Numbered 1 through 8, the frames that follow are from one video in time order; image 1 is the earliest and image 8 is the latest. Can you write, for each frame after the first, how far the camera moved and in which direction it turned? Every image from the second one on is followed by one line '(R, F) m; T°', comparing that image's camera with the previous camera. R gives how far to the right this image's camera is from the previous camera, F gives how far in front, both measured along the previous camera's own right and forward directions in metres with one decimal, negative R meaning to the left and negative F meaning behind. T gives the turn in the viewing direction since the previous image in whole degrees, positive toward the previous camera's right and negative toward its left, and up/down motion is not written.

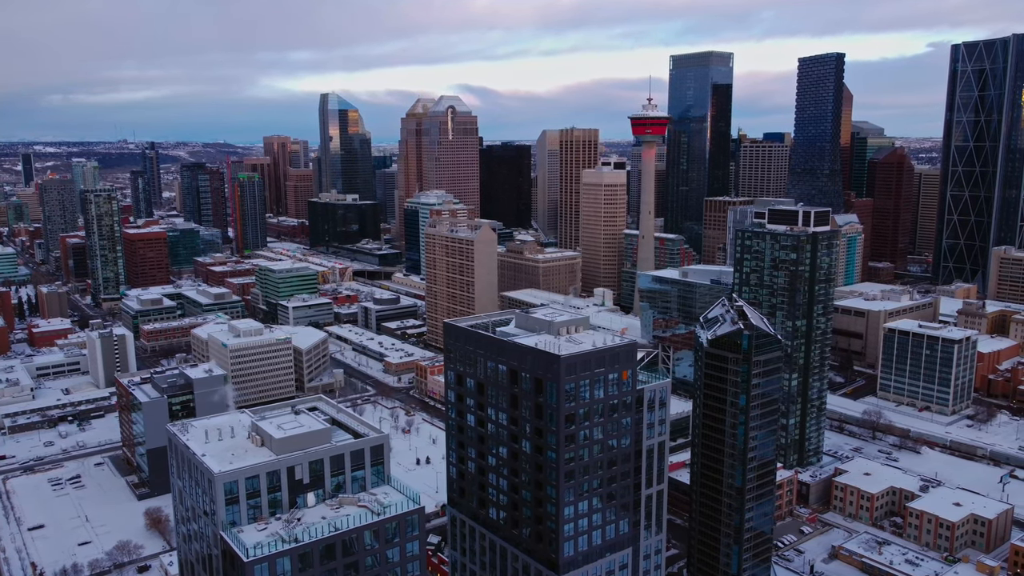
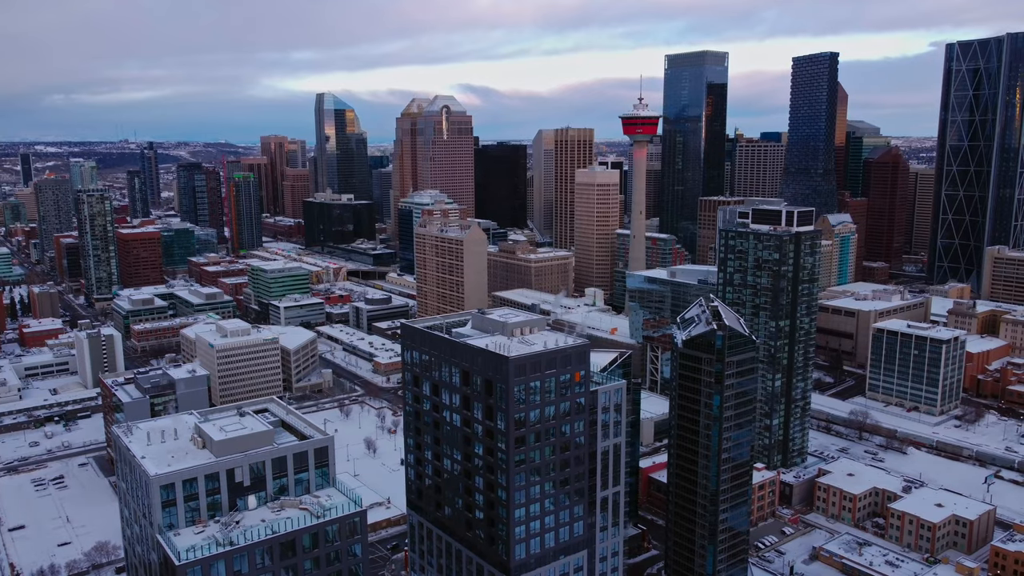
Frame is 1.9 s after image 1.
(+1.5, +0.2) m; 0°
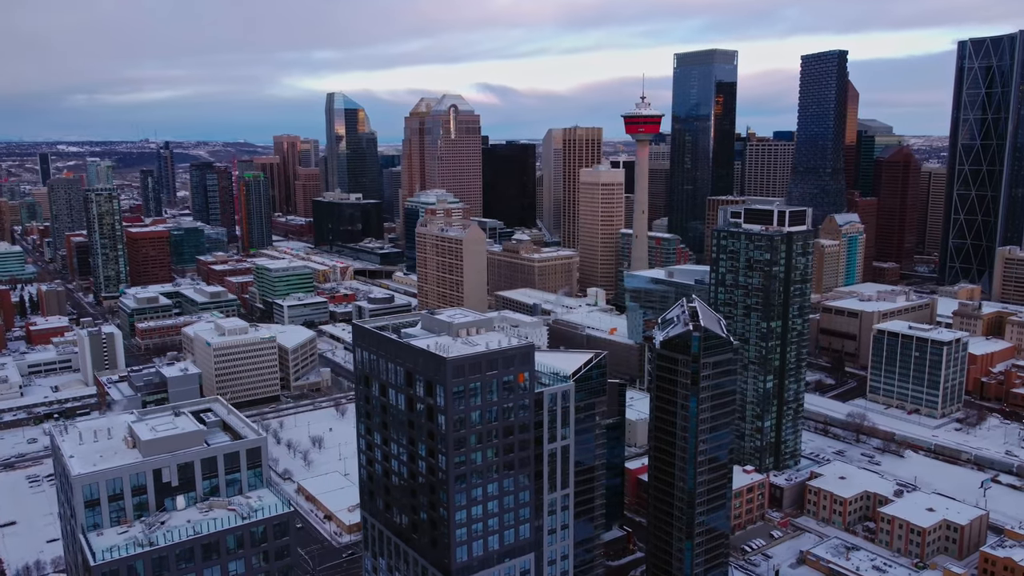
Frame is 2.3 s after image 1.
(+2.2, +0.3) m; -1°
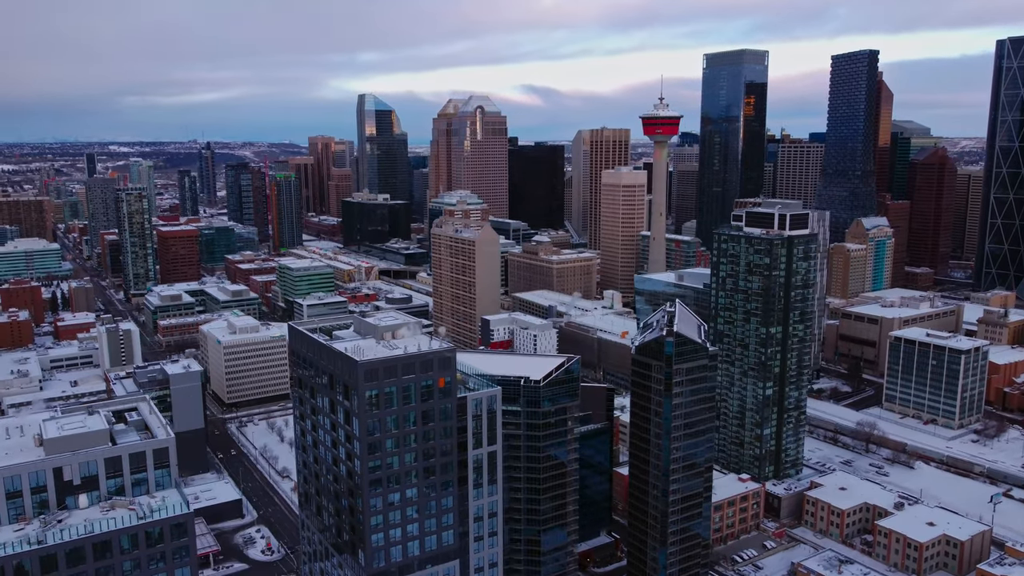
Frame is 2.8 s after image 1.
(+3.5, +0.4) m; -3°
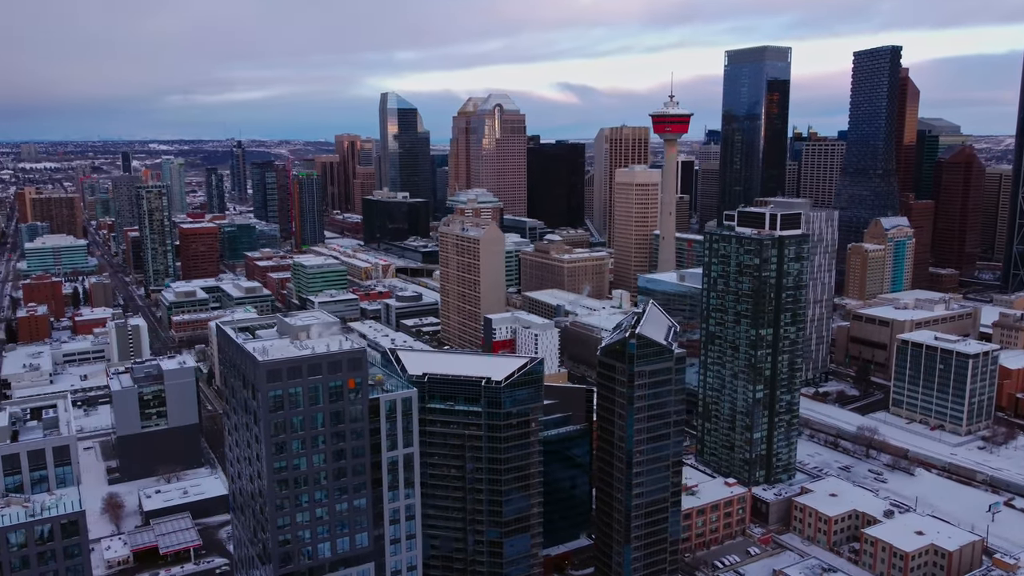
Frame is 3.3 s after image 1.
(+3.5, +0.4) m; -2°
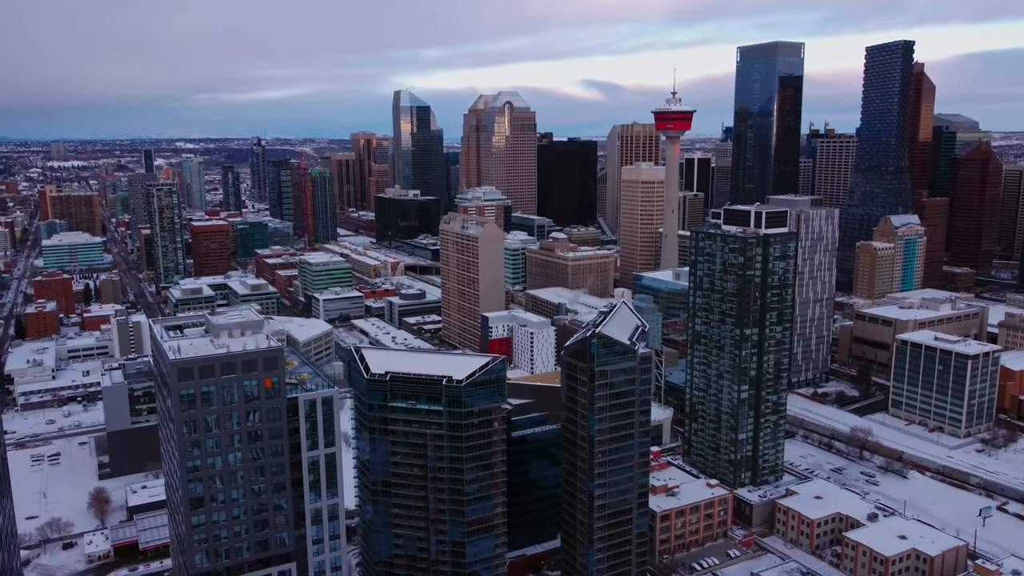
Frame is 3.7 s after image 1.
(+3.0, +0.4) m; -2°
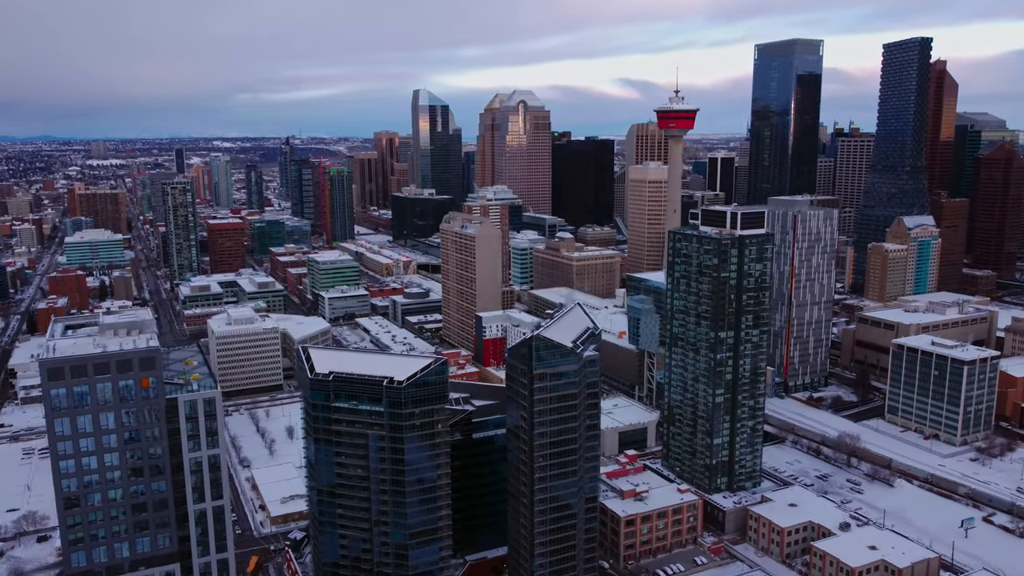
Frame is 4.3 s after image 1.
(+4.4, +0.5) m; -2°
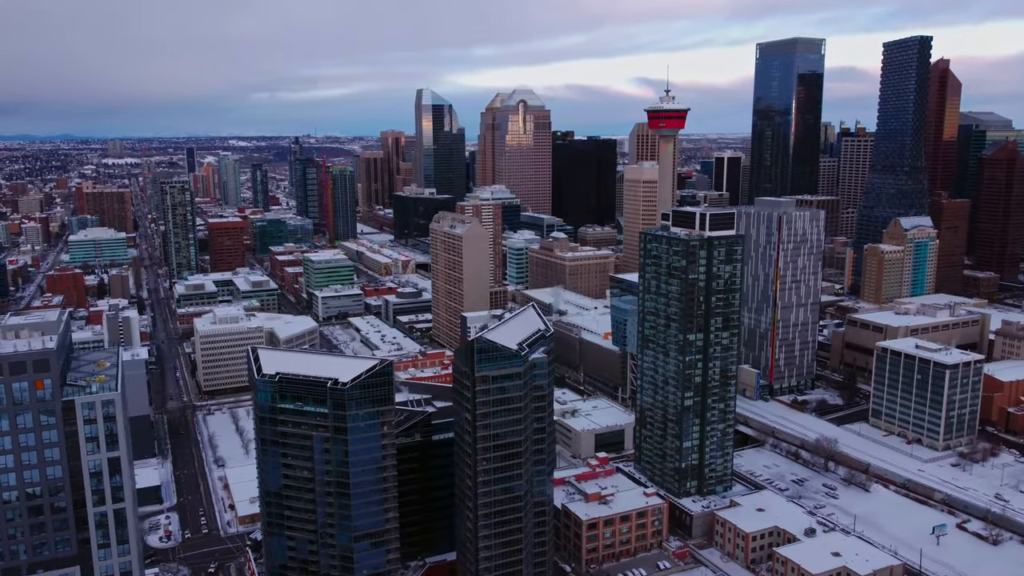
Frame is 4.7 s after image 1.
(+3.4, +0.4) m; -1°
